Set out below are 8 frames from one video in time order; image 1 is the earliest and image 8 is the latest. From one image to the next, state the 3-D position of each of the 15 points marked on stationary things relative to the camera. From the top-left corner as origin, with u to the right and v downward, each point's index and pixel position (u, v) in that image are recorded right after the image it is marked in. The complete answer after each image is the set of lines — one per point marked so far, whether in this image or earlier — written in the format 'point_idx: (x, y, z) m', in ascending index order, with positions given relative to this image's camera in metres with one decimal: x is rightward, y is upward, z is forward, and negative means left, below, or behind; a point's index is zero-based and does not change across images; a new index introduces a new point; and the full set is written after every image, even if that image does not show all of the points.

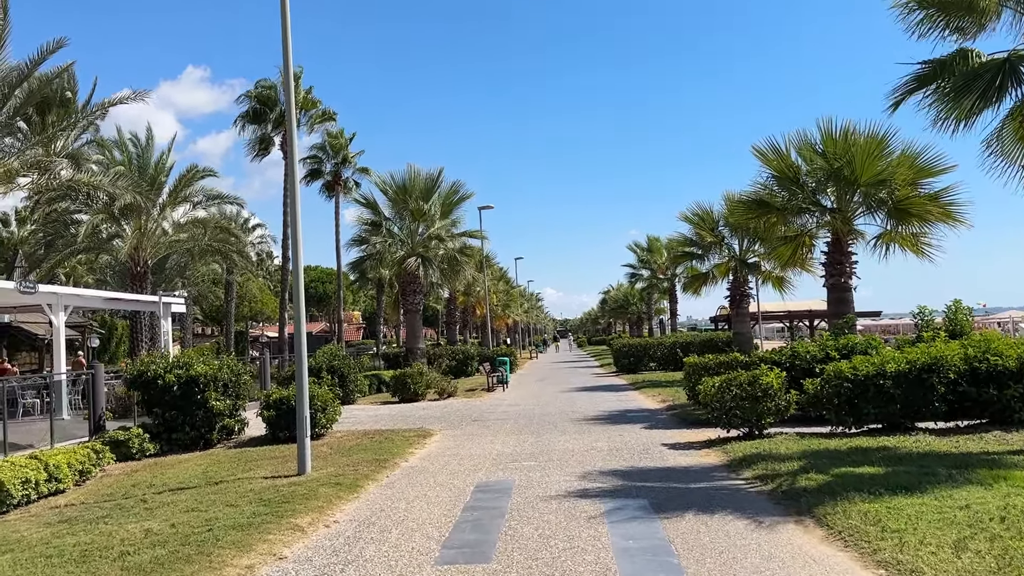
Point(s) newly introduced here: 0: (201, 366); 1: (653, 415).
0: (-5.0, -1.3, +13.4) m
1: (+2.5, -2.3, +14.8) m
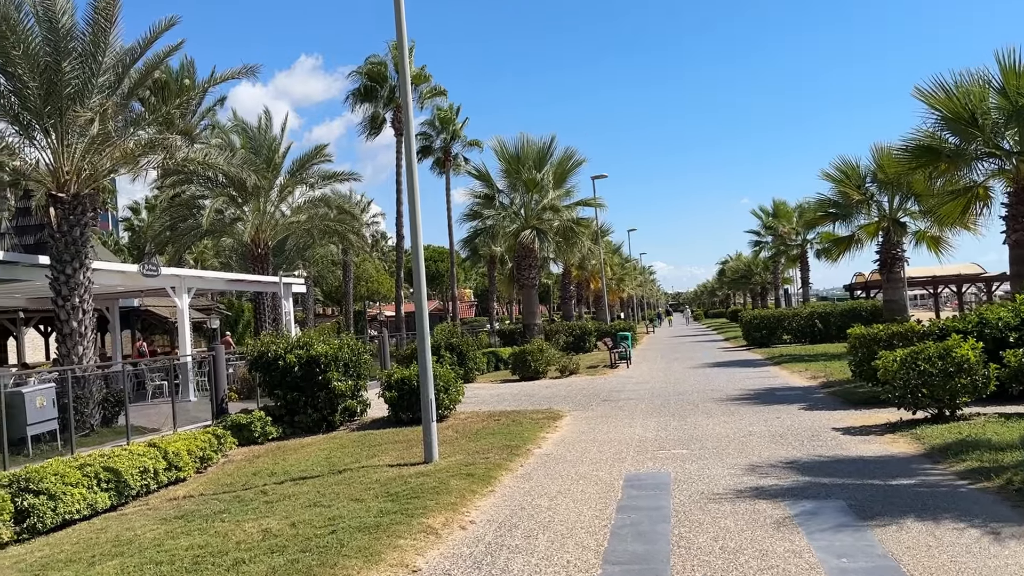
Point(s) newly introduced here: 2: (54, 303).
0: (-3.0, -0.9, +12.9) m
1: (+4.7, -1.7, +13.3) m
2: (-7.6, -0.3, +13.8) m
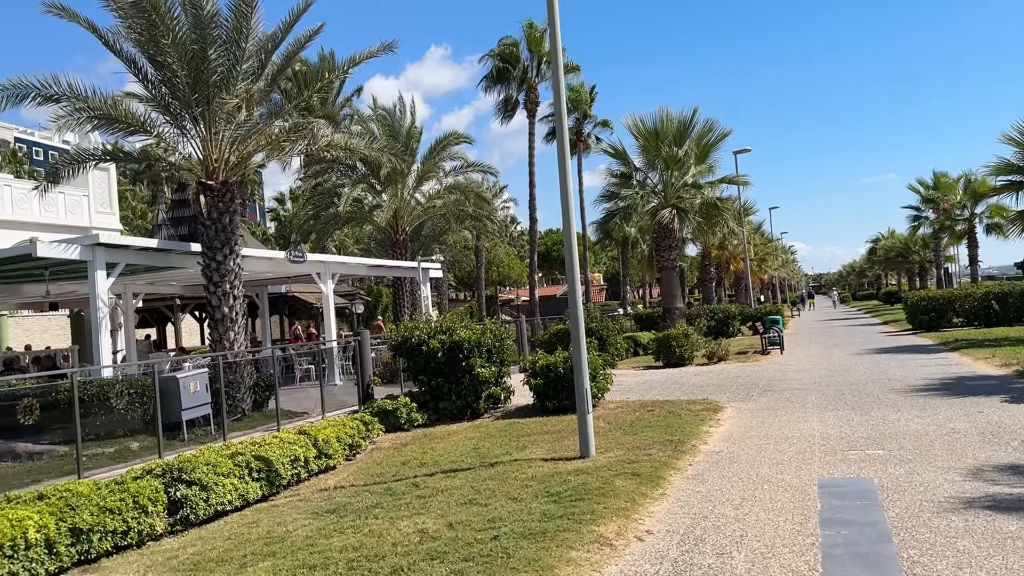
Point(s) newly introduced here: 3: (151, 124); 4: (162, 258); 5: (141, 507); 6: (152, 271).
0: (-0.7, -0.6, +12.4) m
1: (+7.0, -1.4, +11.7) m
2: (-5.2, 0.0, +14.1) m
3: (-6.0, +2.7, +13.8) m
4: (-6.2, +0.5, +14.6) m
5: (-2.9, -1.7, +6.6) m
6: (-7.1, +0.3, +16.4) m
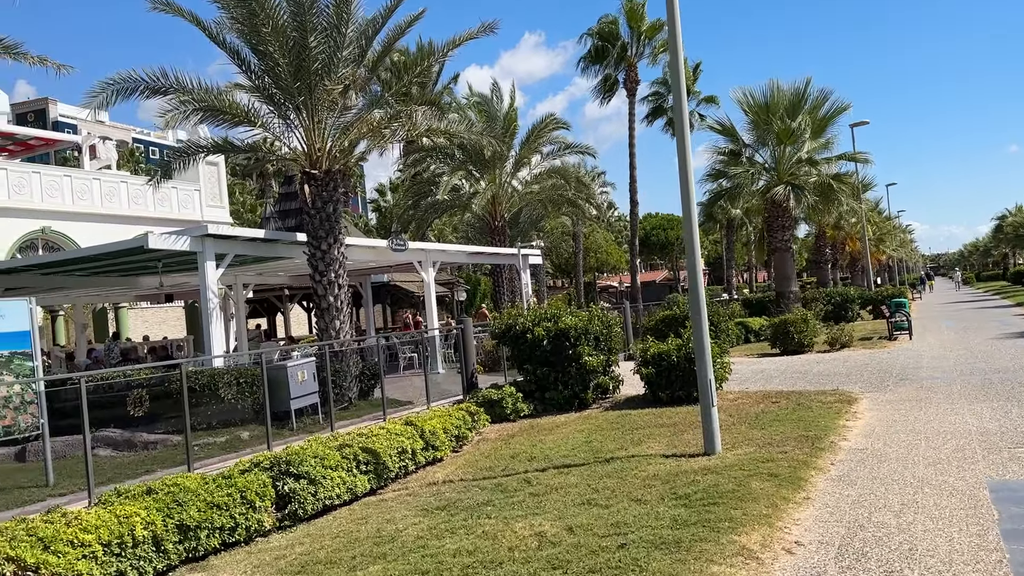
0: (+0.9, -0.4, +11.9) m
1: (+8.4, -1.0, +10.3) m
2: (-3.4, +0.1, +14.1) m
3: (-4.3, +2.9, +13.8) m
4: (-4.3, +0.7, +14.7) m
5: (-2.0, -1.6, +6.4) m
6: (-5.0, +0.5, +16.6) m
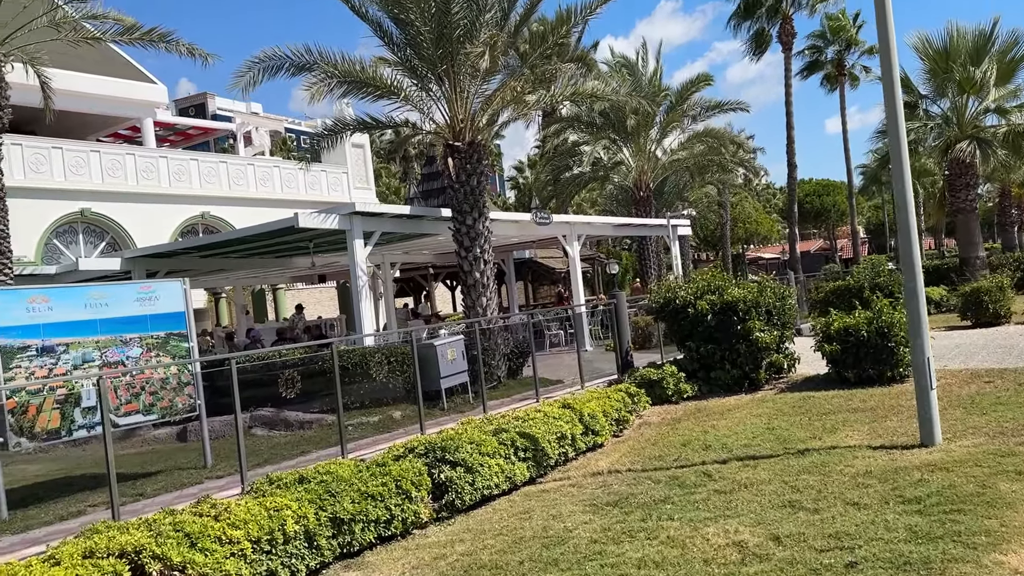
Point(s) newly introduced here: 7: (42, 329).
0: (+3.0, 0.0, +10.8) m
1: (+10.1, -0.6, +8.0) m
2: (-0.9, +0.5, +13.7) m
3: (-1.8, +3.3, +13.5) m
4: (-1.7, +1.1, +14.4) m
5: (-0.8, -1.5, +5.9) m
6: (-2.1, +1.0, +16.4) m
7: (-4.6, -0.4, +8.0) m
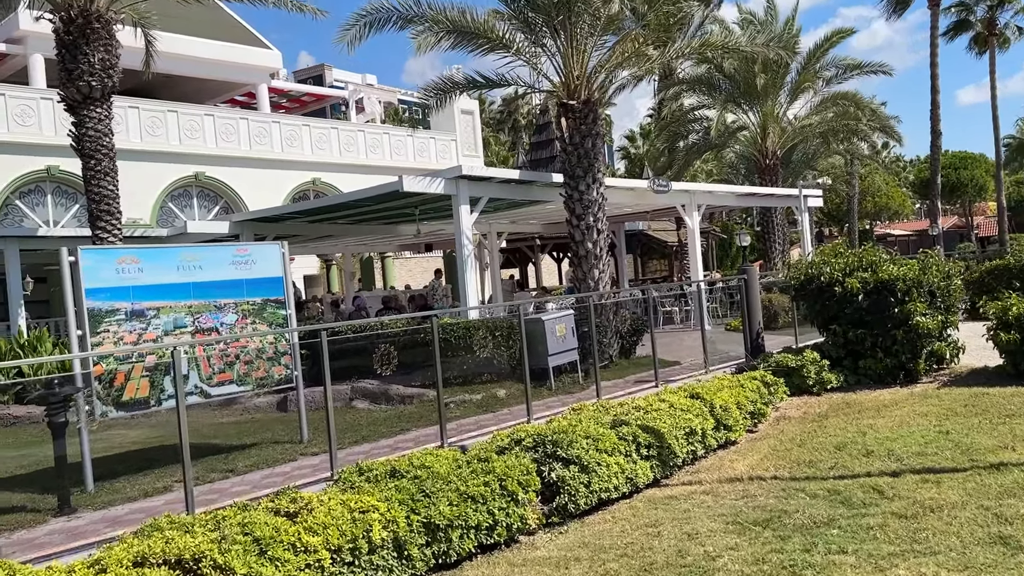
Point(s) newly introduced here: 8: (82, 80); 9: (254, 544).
0: (+4.3, +0.2, +9.4) m
1: (+11.1, -0.6, +5.7) m
2: (+0.9, +1.0, +12.7) m
3: (0.0, +3.7, +12.5) m
4: (+0.2, +1.6, +13.5) m
5: (0.0, -1.2, +5.0) m
6: (+0.1, +1.5, +15.6) m
7: (-3.5, 0.0, +7.6) m
8: (-6.8, +3.3, +13.1) m
9: (-1.2, -1.2, +4.0) m
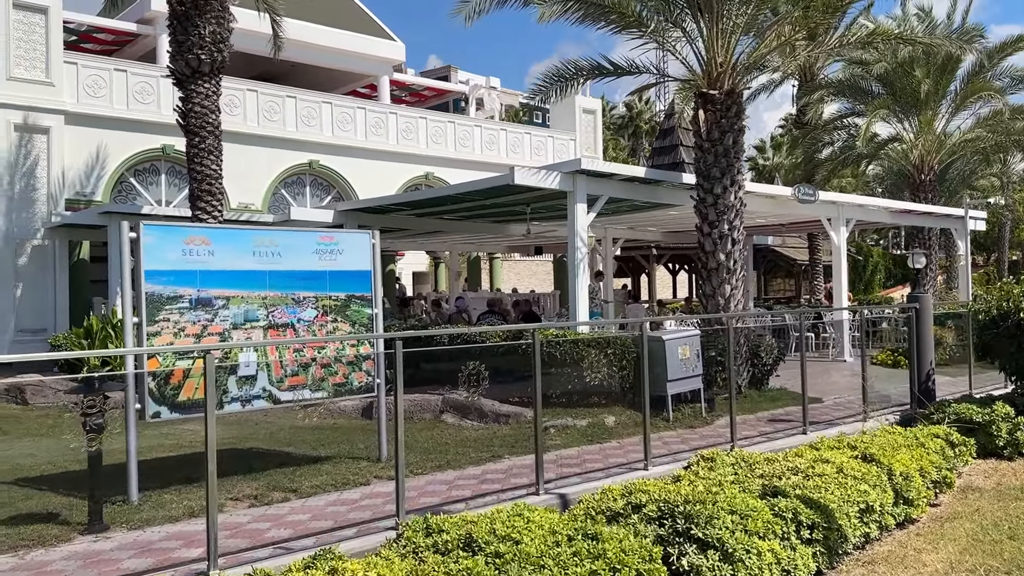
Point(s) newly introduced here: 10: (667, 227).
0: (+5.5, -0.2, +7.4) m
1: (+11.6, -1.4, +2.9) m
2: (+2.5, +0.8, +11.1) m
3: (+1.8, +3.6, +11.1) m
4: (+2.0, +1.4, +12.1) m
5: (+0.5, -1.3, +3.7) m
6: (+2.1, +1.3, +14.1) m
7: (-2.5, +0.1, +6.7) m
8: (-4.9, +3.6, +12.6) m
9: (-0.8, -1.2, +2.8) m
10: (+3.5, +1.4, +18.9) m
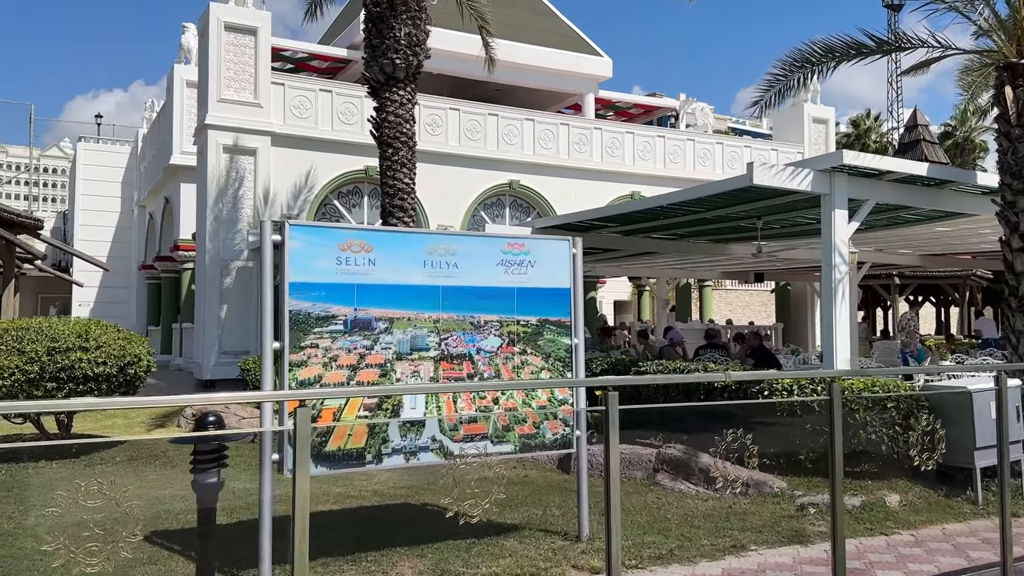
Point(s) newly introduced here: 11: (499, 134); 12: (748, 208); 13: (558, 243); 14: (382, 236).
0: (+7.0, -0.4, +4.1) m
1: (+11.8, -1.5, -1.8) m
2: (+5.0, +0.4, +8.4) m
3: (+4.3, +3.2, +8.6) m
4: (+4.7, +1.0, +9.4) m
5: (+1.2, -1.3, +1.6) m
6: (+5.3, +0.9, +11.4) m
7: (-1.0, 0.0, +5.3) m
8: (-1.8, +3.3, +11.7) m
9: (-0.3, -1.2, +1.0) m
10: (+7.8, +0.7, +15.7) m
11: (-0.3, +3.7, +19.7) m
12: (+3.1, +1.0, +10.8) m
13: (+0.3, +0.3, +6.1) m
14: (-0.9, +0.3, +5.4) m
